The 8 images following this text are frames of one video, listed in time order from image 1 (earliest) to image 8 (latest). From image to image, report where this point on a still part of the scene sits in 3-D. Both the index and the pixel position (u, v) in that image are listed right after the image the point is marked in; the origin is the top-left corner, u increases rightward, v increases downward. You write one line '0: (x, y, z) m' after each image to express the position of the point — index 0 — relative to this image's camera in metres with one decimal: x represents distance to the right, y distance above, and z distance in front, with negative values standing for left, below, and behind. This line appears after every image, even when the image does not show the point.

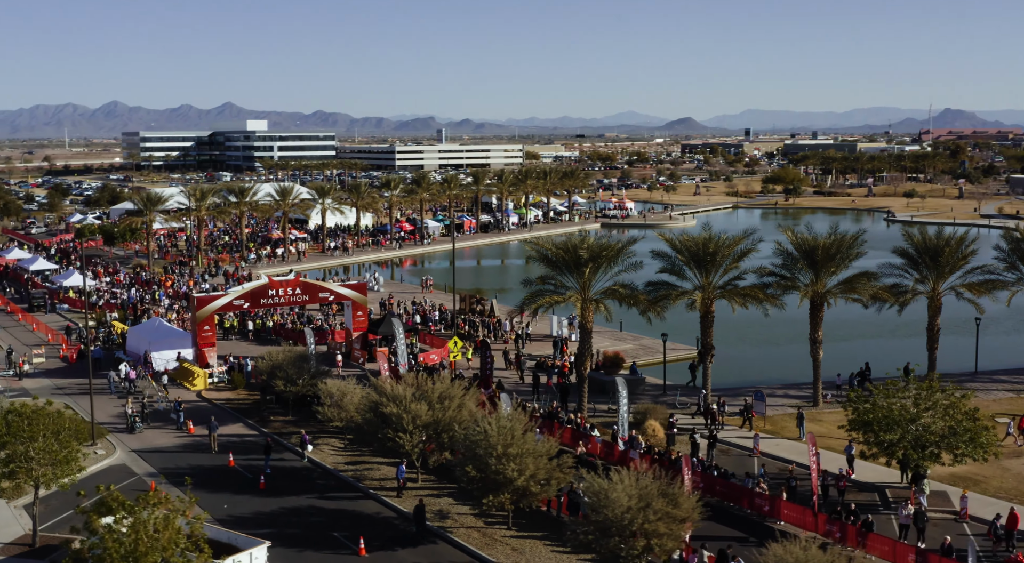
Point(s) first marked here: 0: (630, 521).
0: (+2.2, -4.6, +19.7) m
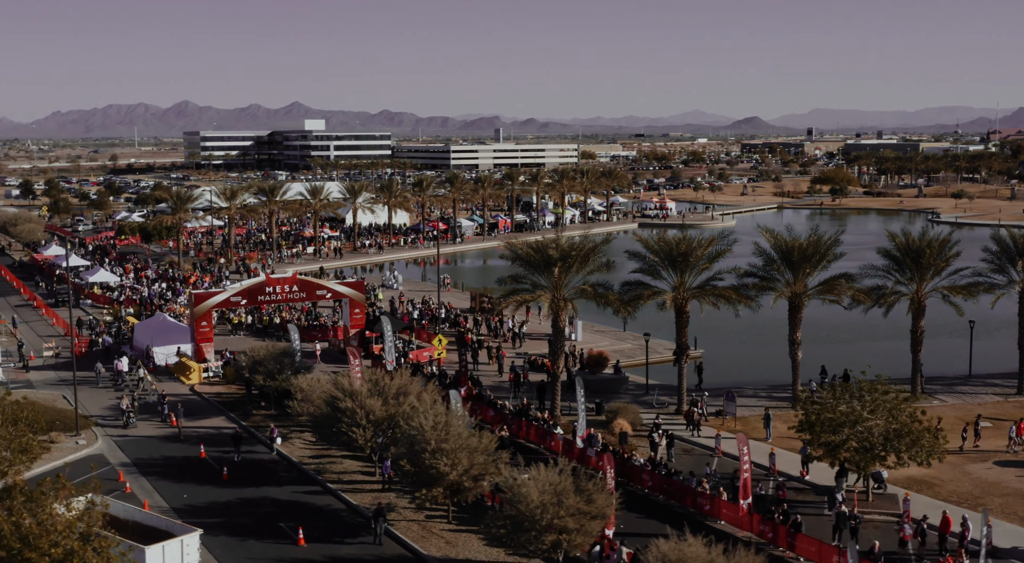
0: (+0.5, -4.5, +20.0) m
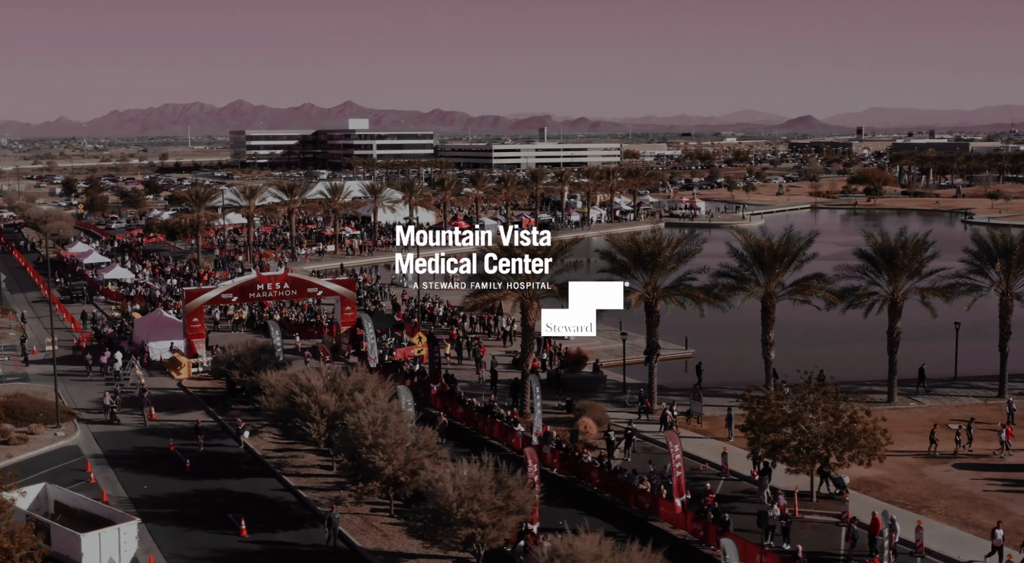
0: (-1.1, -4.5, +20.3) m
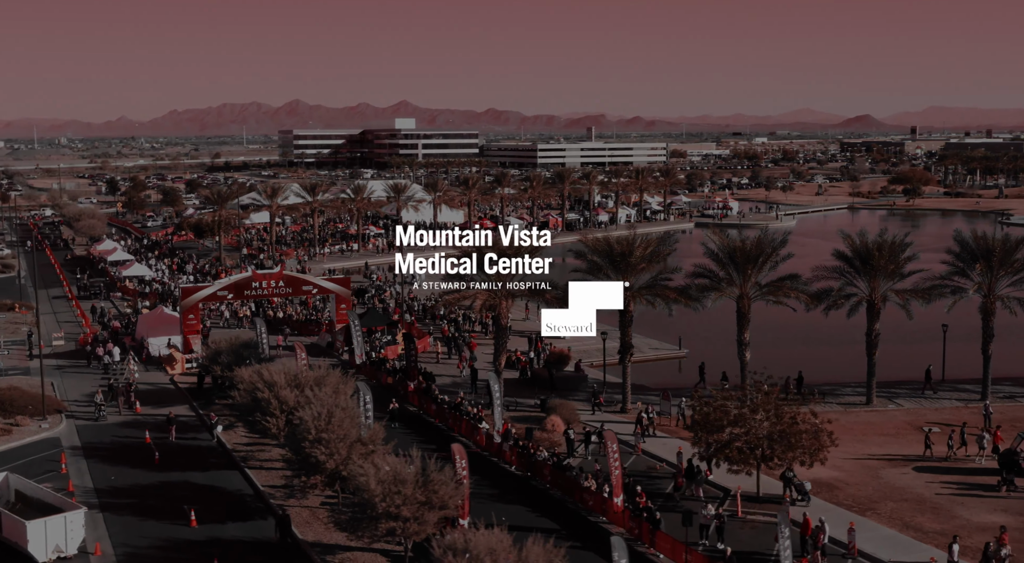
0: (-2.7, -4.5, +20.7) m
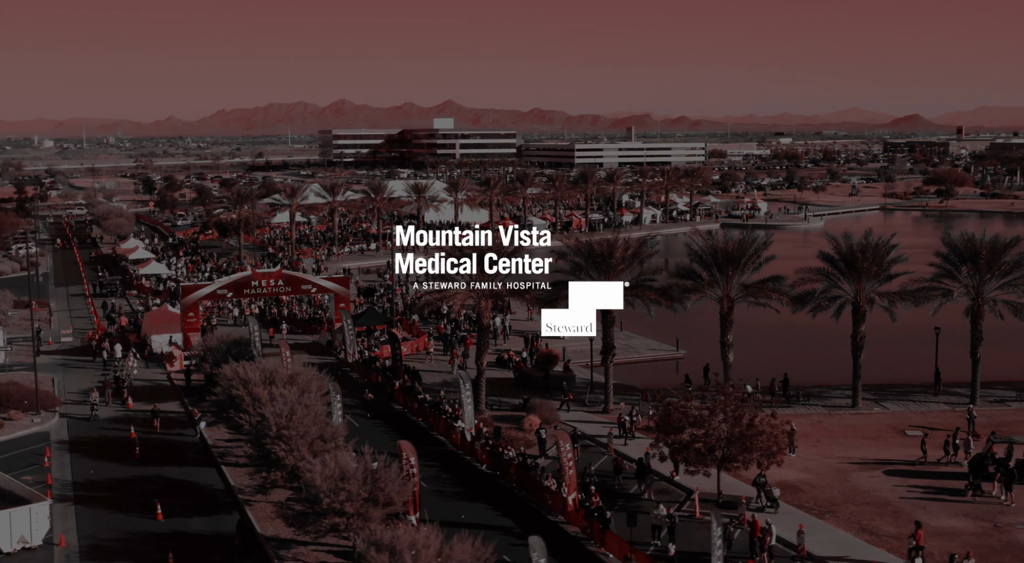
0: (-3.8, -4.5, +21.1) m
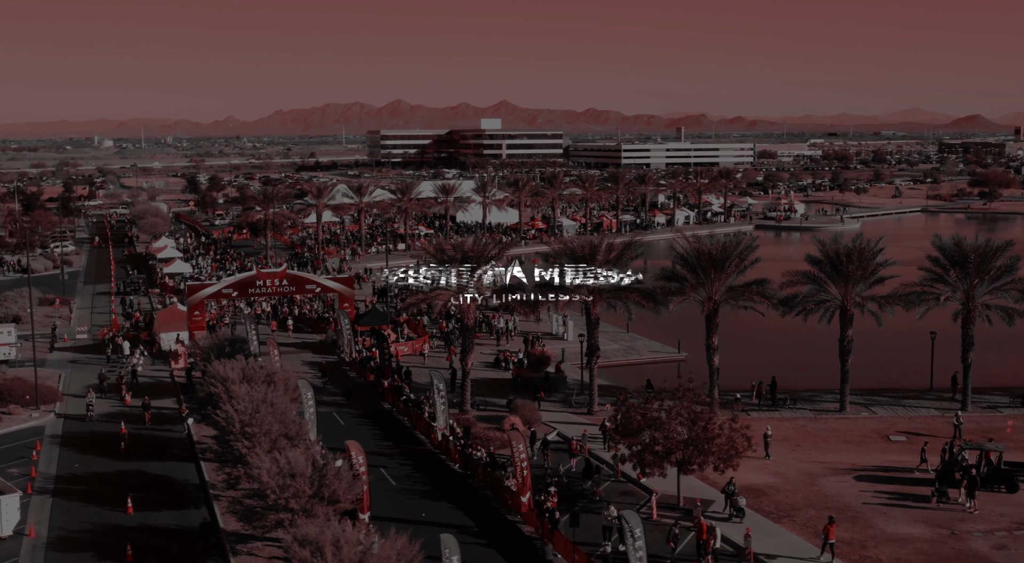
0: (-5.0, -4.5, +21.6) m
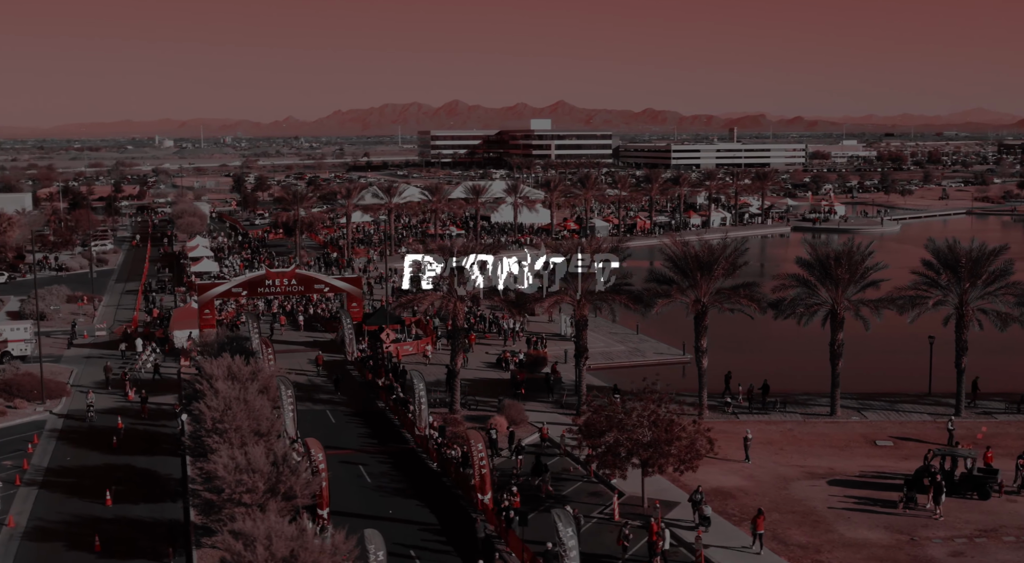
0: (-6.1, -4.5, +22.2) m
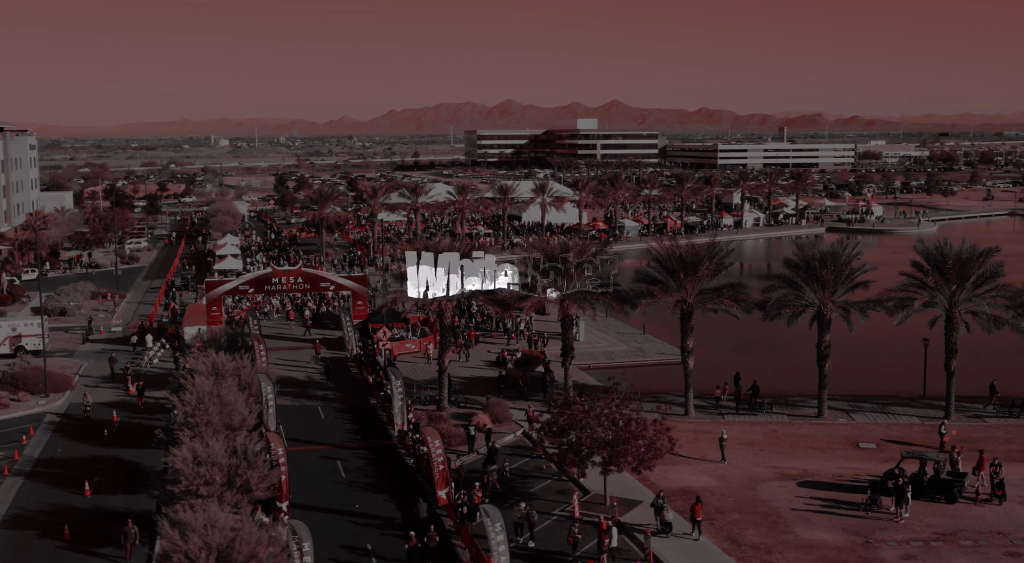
0: (-7.2, -4.4, +22.8) m
